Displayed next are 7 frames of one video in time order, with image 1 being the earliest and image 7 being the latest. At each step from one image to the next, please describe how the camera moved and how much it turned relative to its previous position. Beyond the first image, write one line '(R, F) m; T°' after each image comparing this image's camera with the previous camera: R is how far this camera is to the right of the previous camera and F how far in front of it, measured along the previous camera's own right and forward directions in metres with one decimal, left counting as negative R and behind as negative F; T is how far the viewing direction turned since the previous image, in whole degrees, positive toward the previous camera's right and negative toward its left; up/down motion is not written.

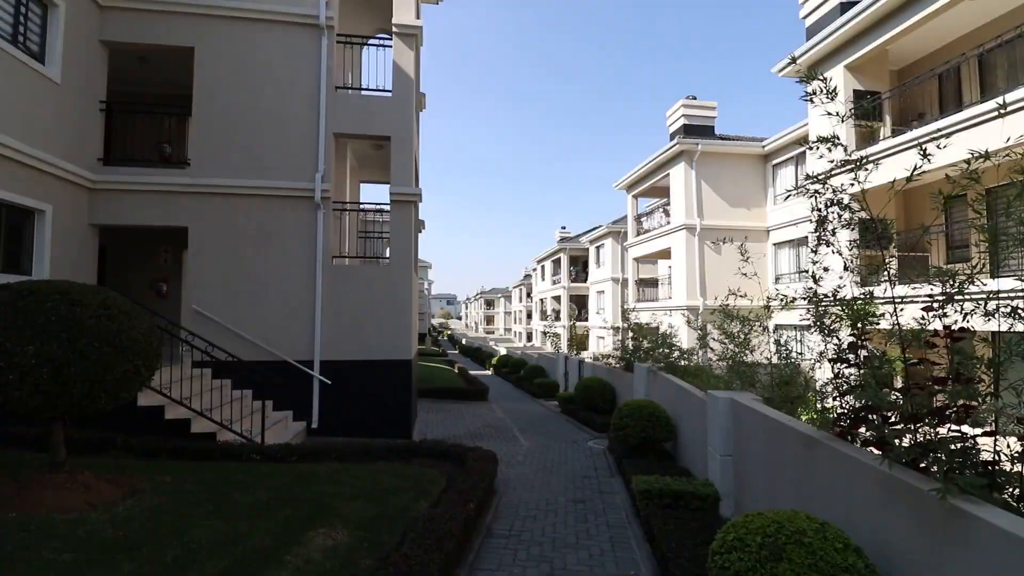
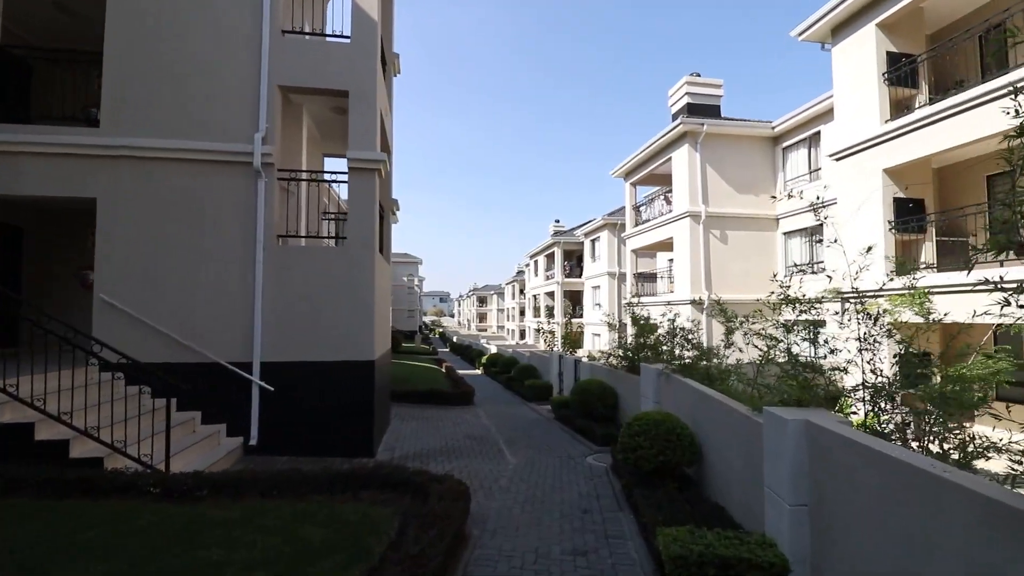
(+0.2, +1.7) m; +1°
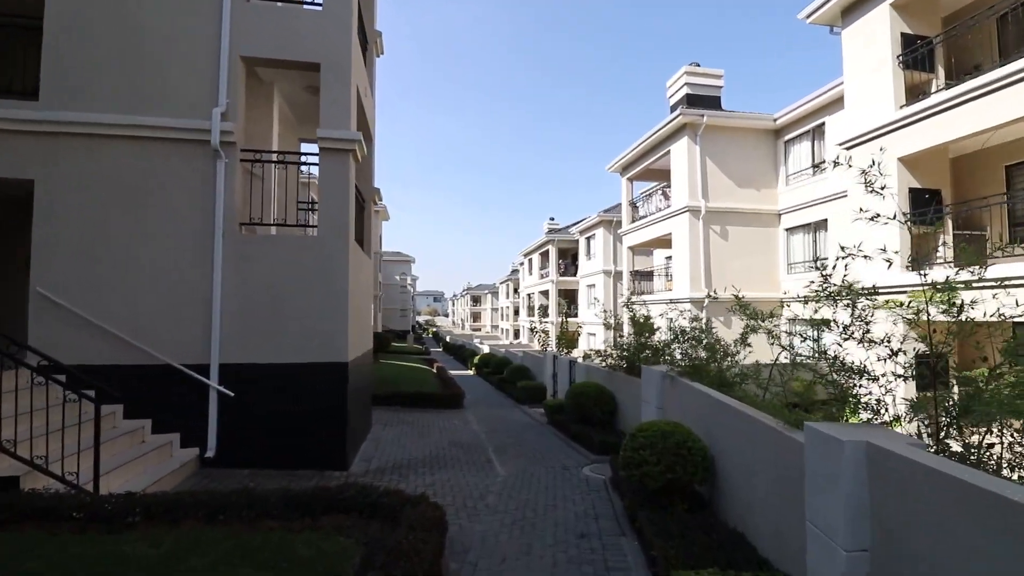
(+0.1, +0.8) m; +1°
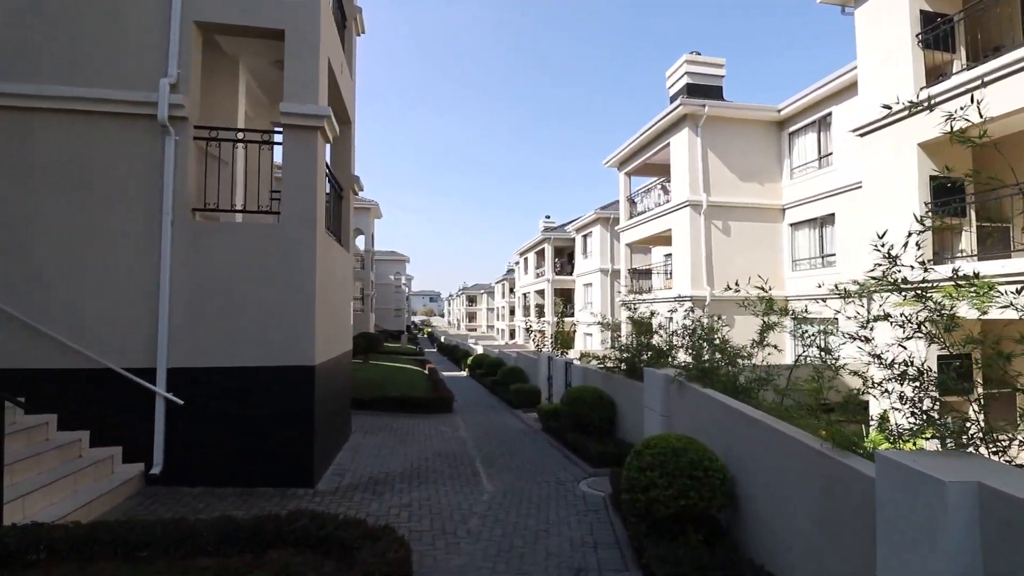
(+0.1, +0.8) m; 0°
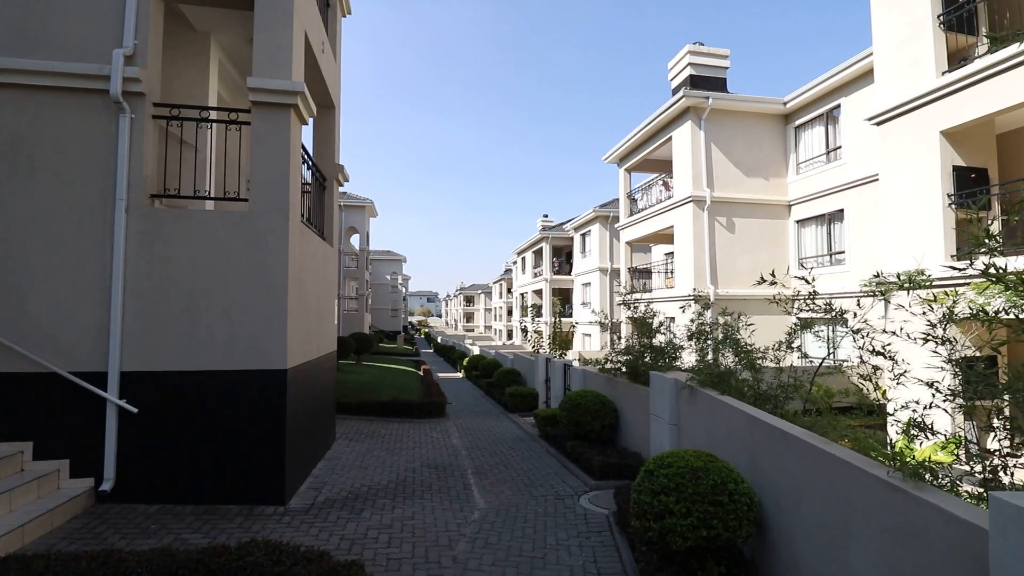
(+0.1, +0.6) m; 0°
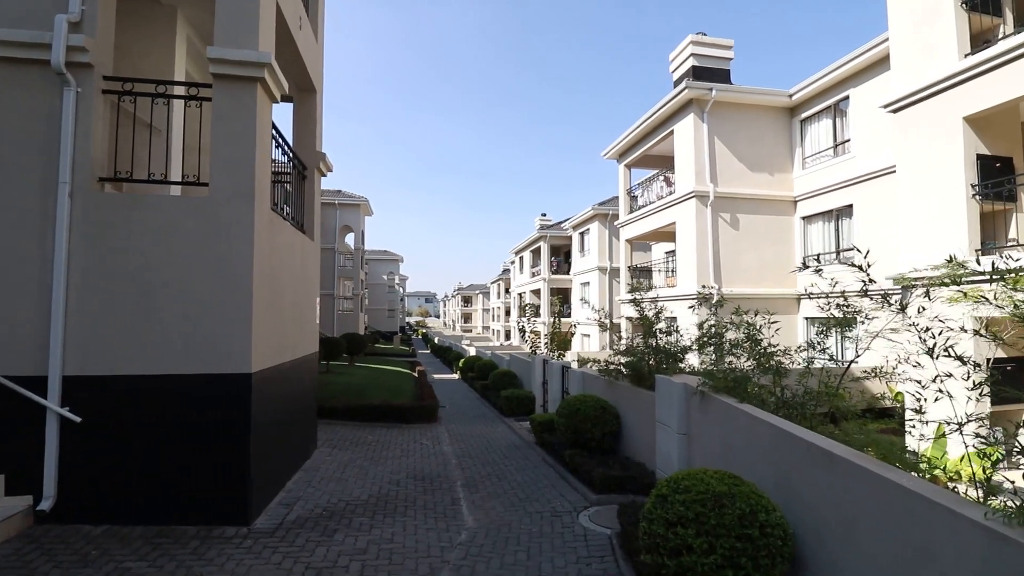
(+0.1, +0.6) m; 0°
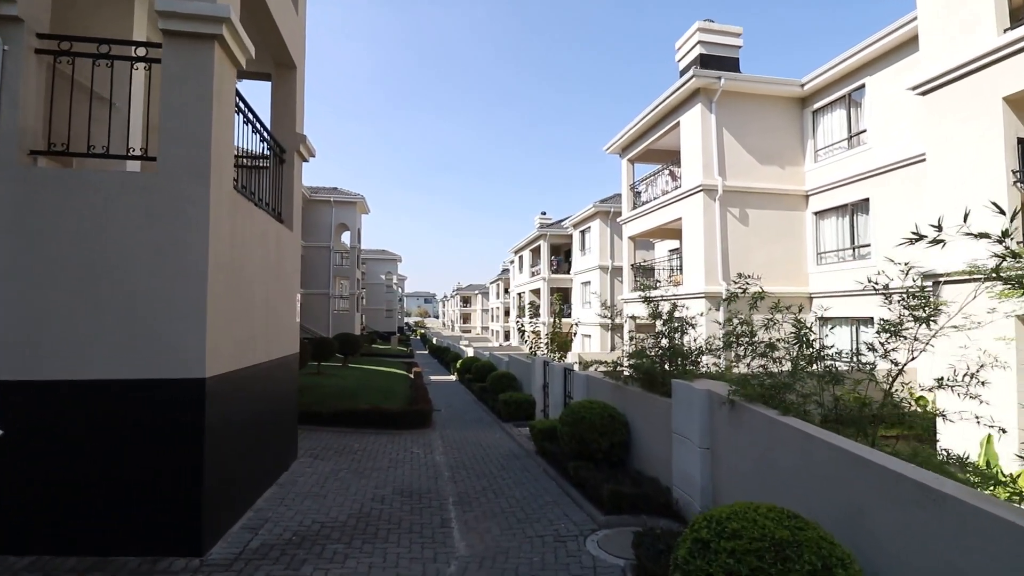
(0.0, +0.7) m; 0°
